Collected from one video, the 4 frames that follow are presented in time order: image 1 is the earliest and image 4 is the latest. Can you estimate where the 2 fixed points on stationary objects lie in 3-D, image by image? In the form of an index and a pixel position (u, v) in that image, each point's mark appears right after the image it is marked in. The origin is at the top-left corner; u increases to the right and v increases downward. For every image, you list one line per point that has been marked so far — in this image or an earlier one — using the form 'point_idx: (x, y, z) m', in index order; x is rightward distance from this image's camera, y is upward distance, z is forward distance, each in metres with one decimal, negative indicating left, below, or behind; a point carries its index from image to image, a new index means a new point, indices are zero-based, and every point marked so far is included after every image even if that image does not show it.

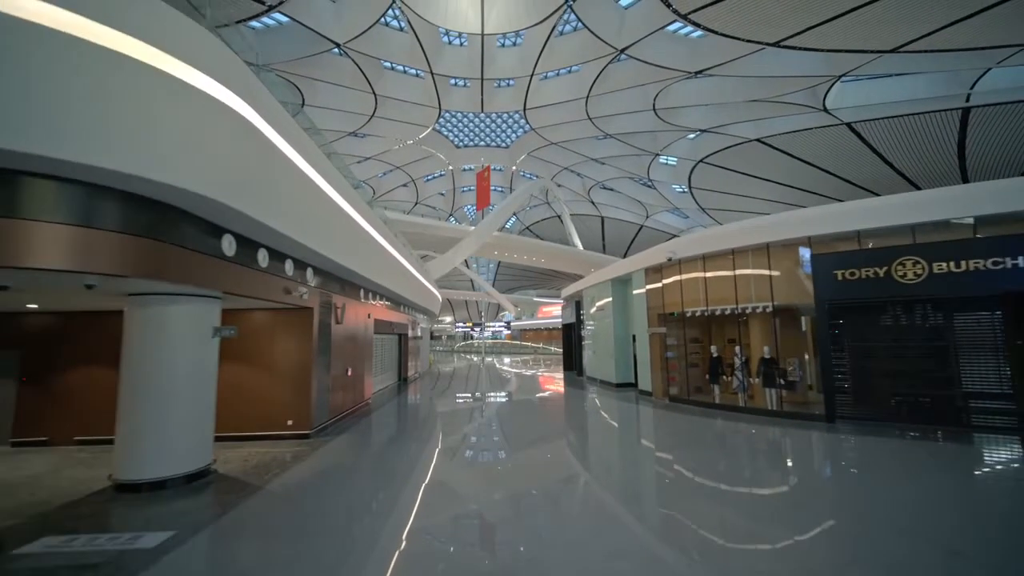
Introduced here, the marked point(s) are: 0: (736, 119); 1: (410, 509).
0: (+9.2, +6.9, +18.4) m
1: (-1.2, -2.7, +5.1) m
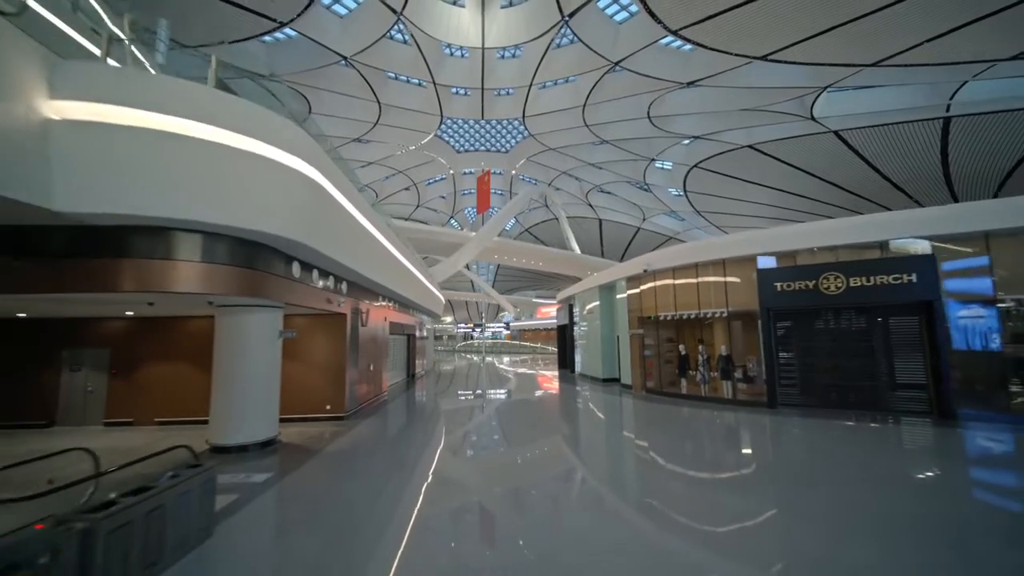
0: (+9.1, +6.8, +19.1) m
1: (-1.2, -2.7, +5.8) m
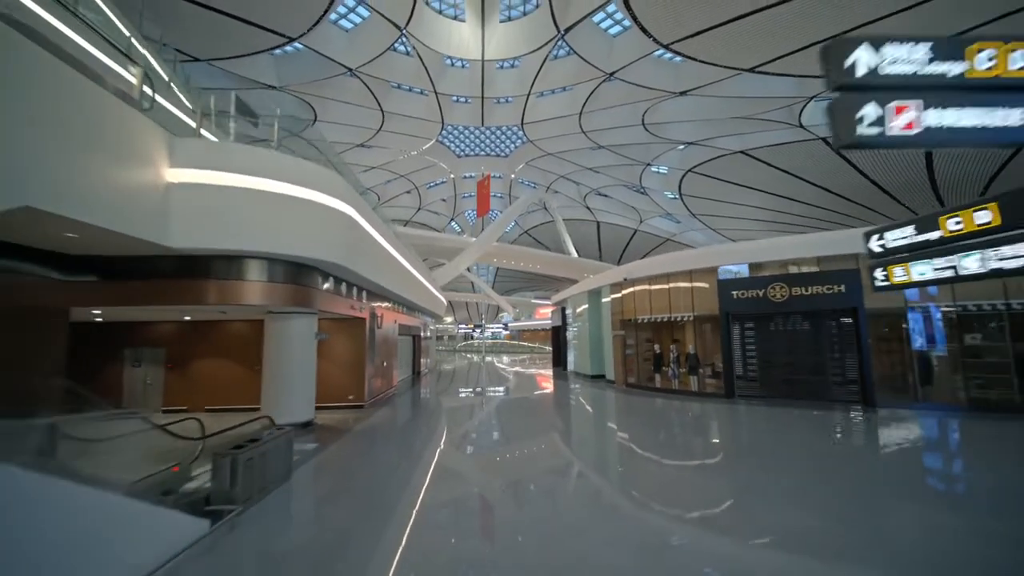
0: (+9.1, +6.7, +19.7) m
1: (-1.3, -2.8, +6.4) m
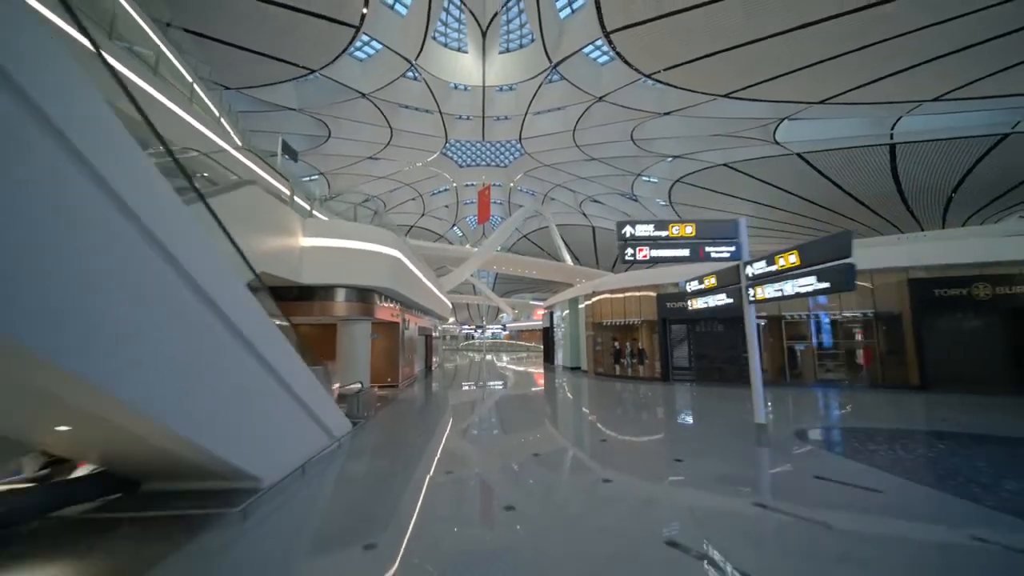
0: (+9.0, +6.5, +21.3) m
1: (-1.4, -3.0, +8.1) m
